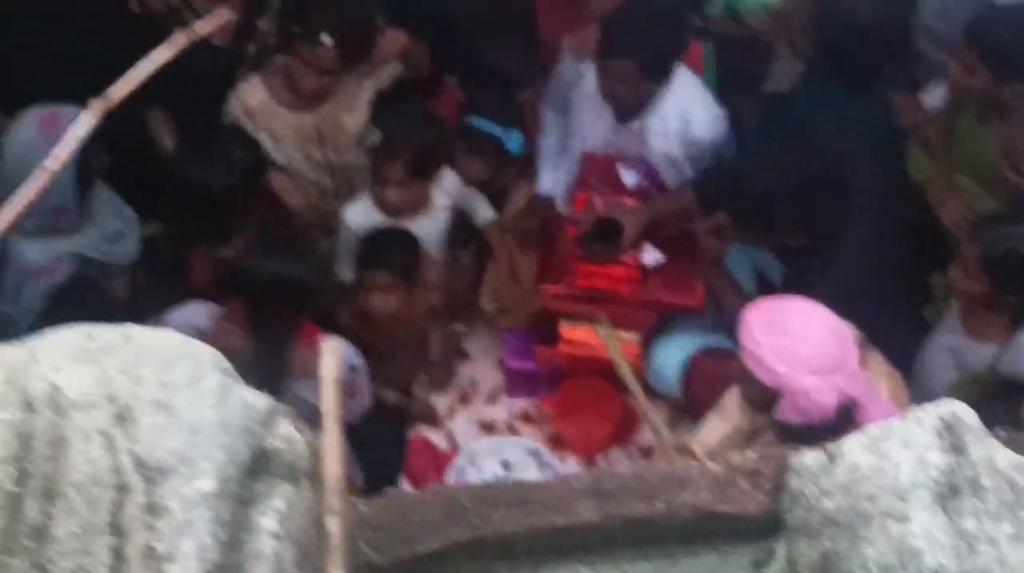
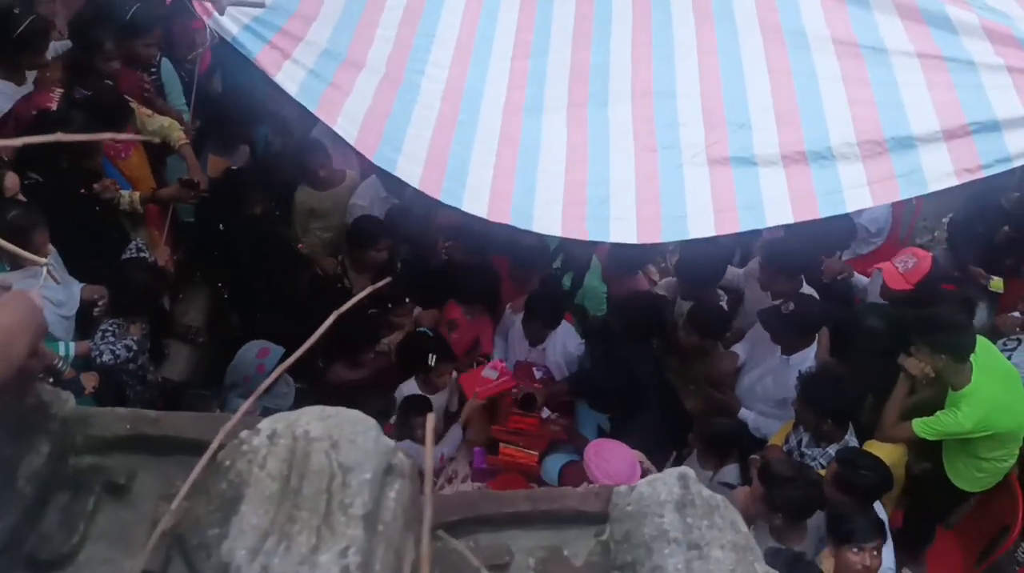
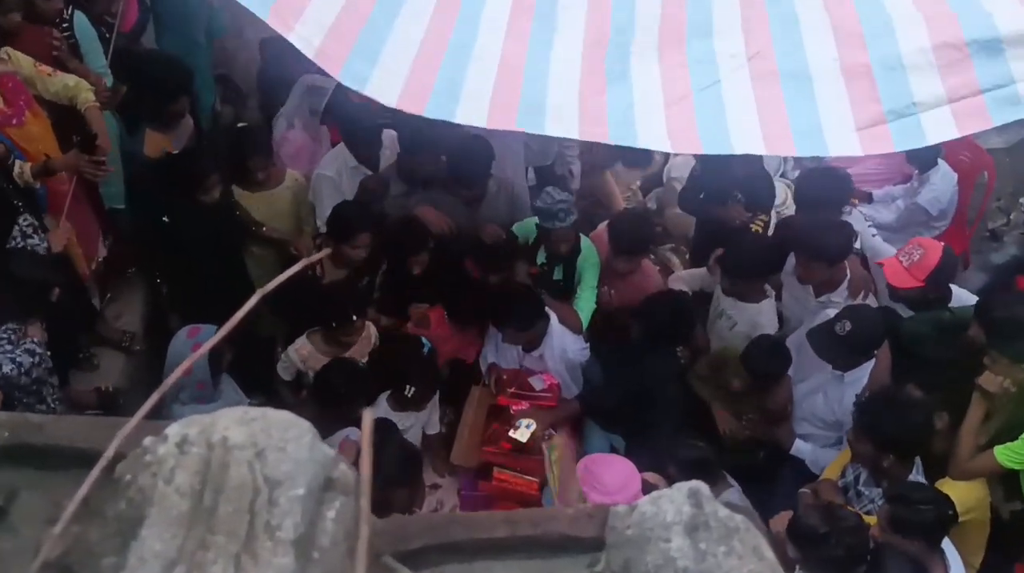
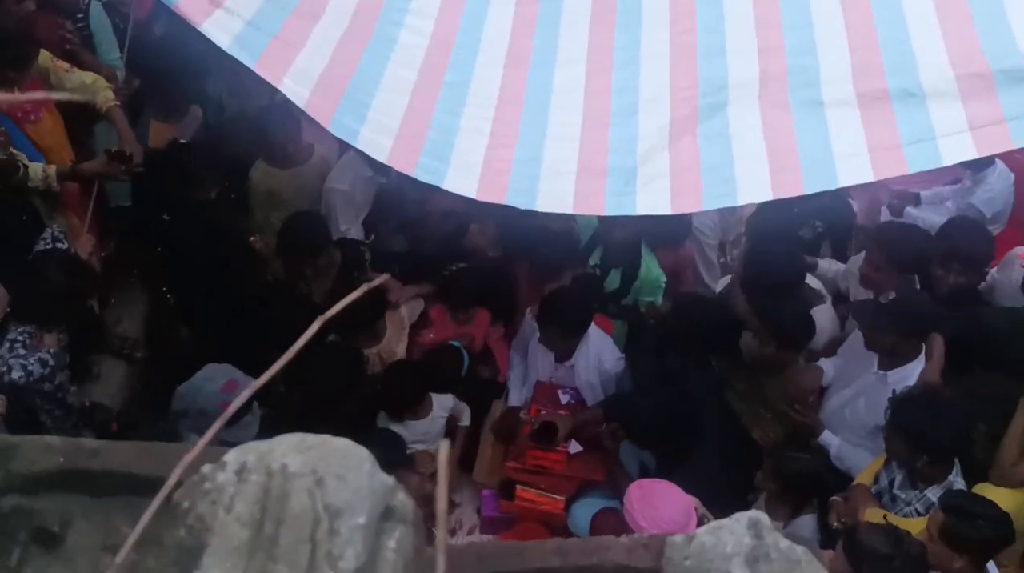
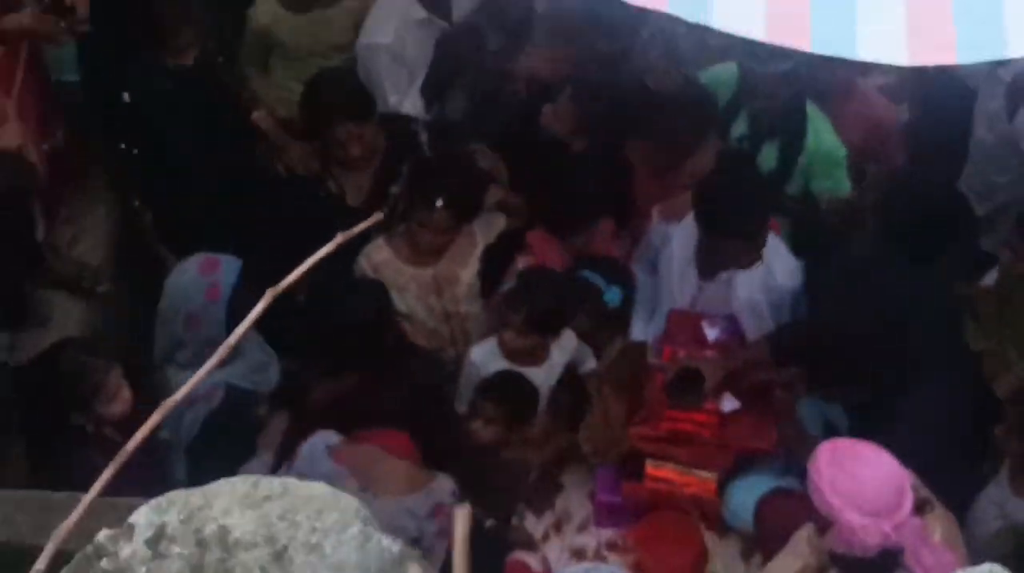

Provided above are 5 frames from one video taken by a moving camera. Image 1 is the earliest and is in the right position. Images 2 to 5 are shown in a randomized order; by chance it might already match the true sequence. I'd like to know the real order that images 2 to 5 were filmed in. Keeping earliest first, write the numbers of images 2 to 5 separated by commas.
5, 4, 2, 3
